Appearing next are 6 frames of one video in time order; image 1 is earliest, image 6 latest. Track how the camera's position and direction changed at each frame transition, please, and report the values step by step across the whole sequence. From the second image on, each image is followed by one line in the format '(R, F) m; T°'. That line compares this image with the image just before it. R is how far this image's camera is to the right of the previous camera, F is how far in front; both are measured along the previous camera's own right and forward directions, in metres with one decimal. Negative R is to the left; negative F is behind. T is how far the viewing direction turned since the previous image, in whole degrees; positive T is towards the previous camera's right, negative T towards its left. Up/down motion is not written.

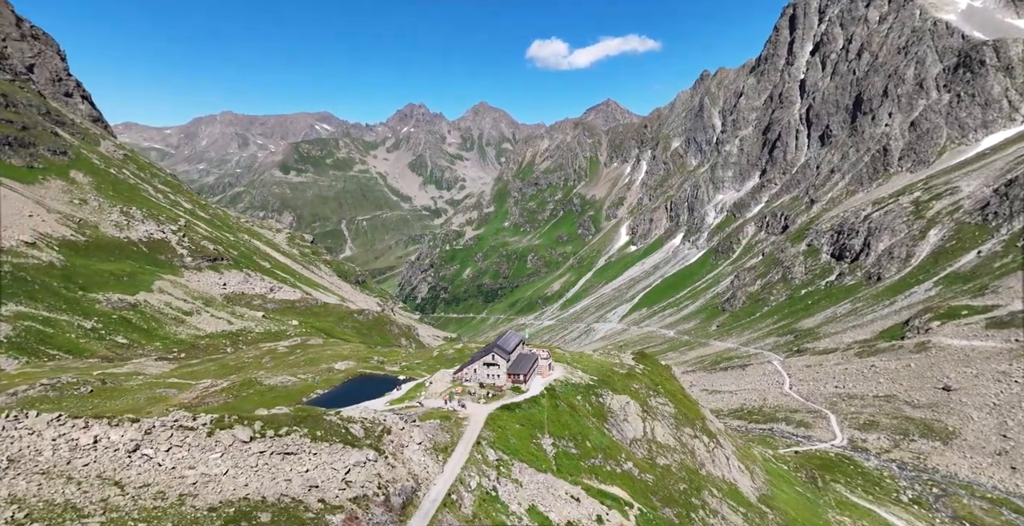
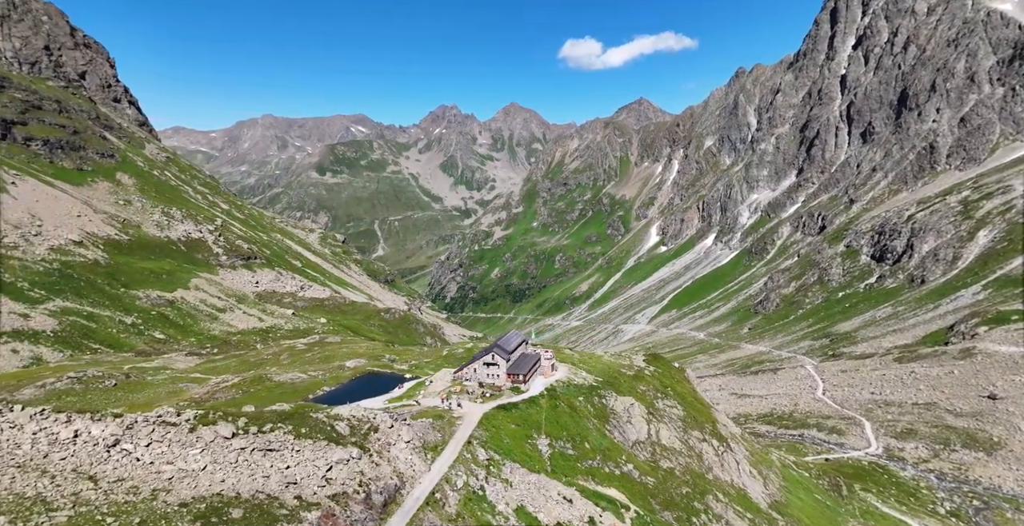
(+4.1, -0.5) m; -4°
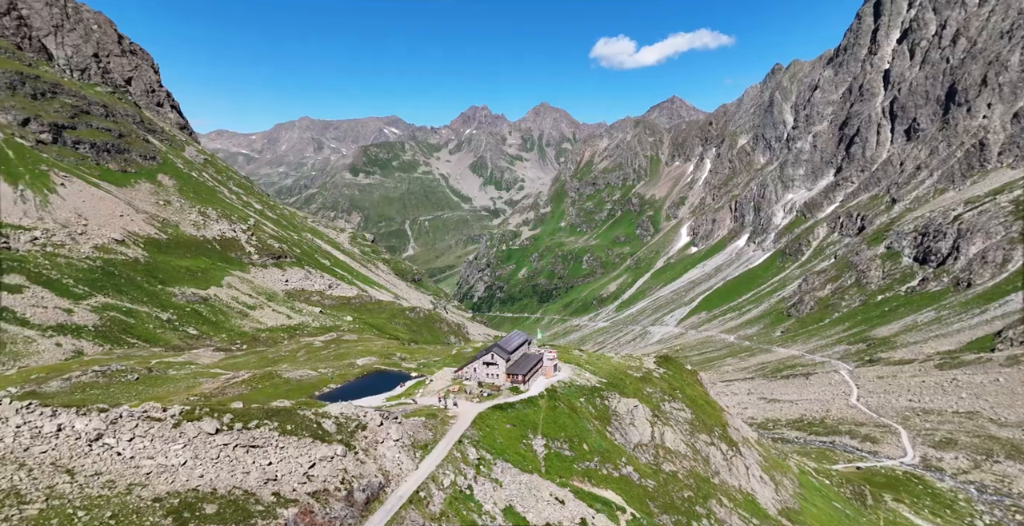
(+4.1, -0.2) m; -3°
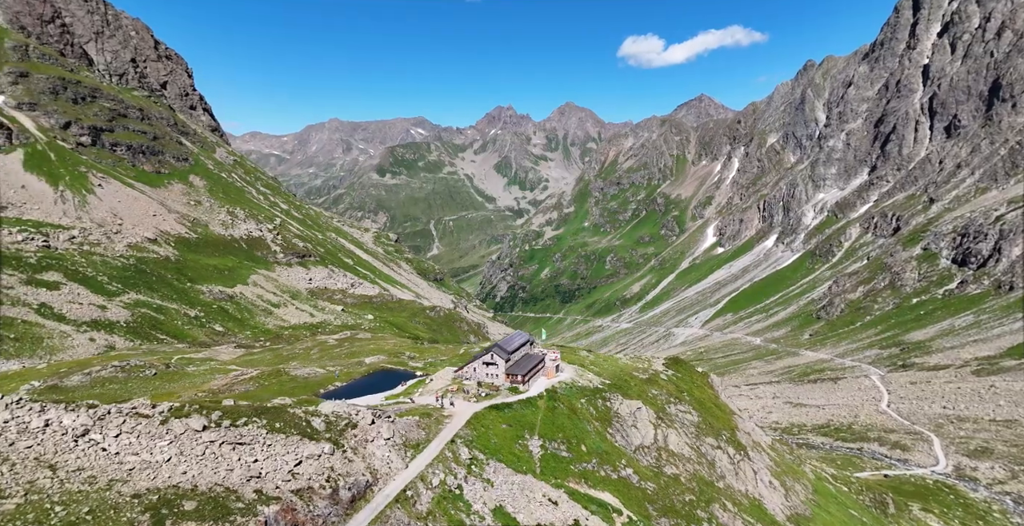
(+3.4, 0.0) m; -3°
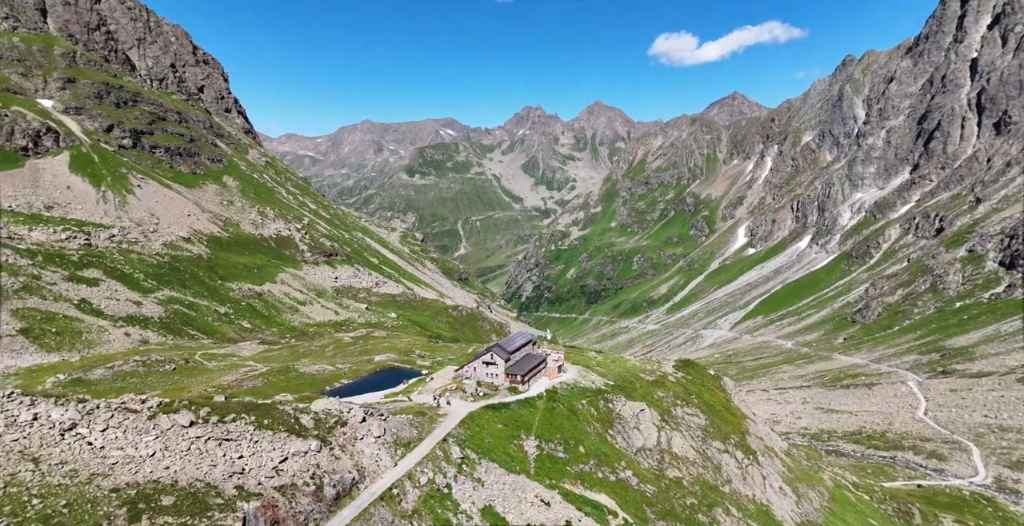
(+3.9, +0.3) m; -3°
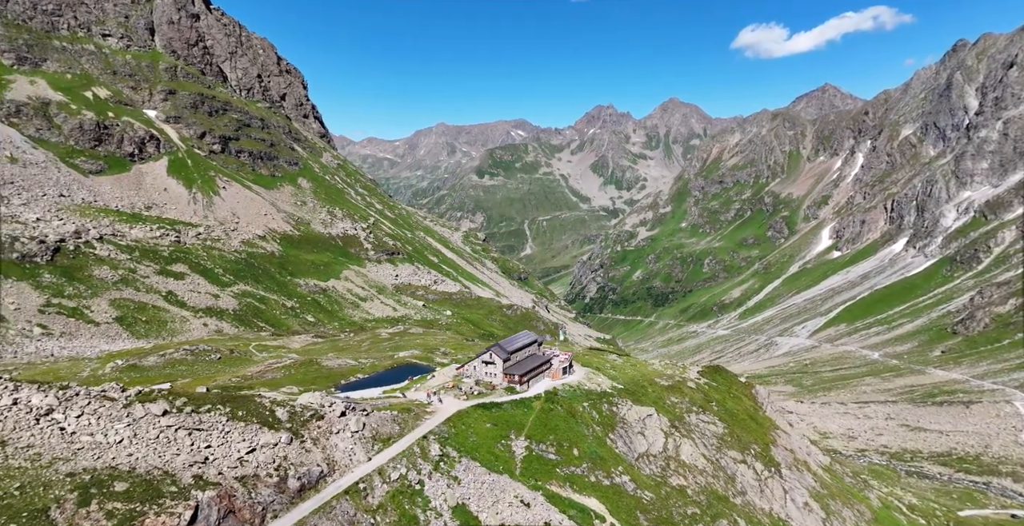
(+9.3, +2.4) m; -8°
